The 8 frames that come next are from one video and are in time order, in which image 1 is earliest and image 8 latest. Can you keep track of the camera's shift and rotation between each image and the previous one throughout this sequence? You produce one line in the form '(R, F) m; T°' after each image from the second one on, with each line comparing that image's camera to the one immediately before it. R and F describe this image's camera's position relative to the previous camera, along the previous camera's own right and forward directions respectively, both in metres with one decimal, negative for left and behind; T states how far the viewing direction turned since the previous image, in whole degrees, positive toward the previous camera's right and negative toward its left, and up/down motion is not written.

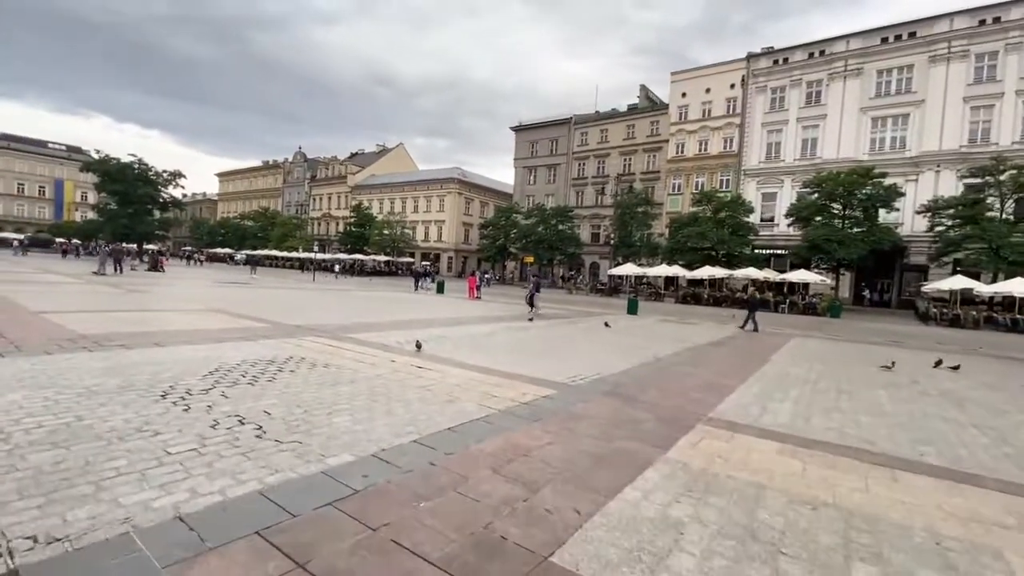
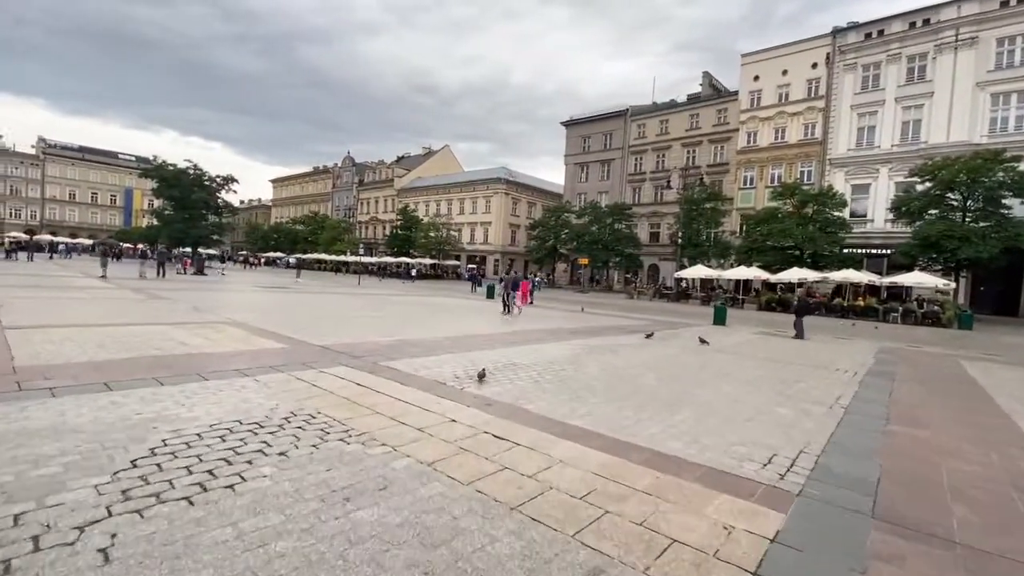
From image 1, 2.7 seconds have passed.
(-1.0, +3.2) m; -5°
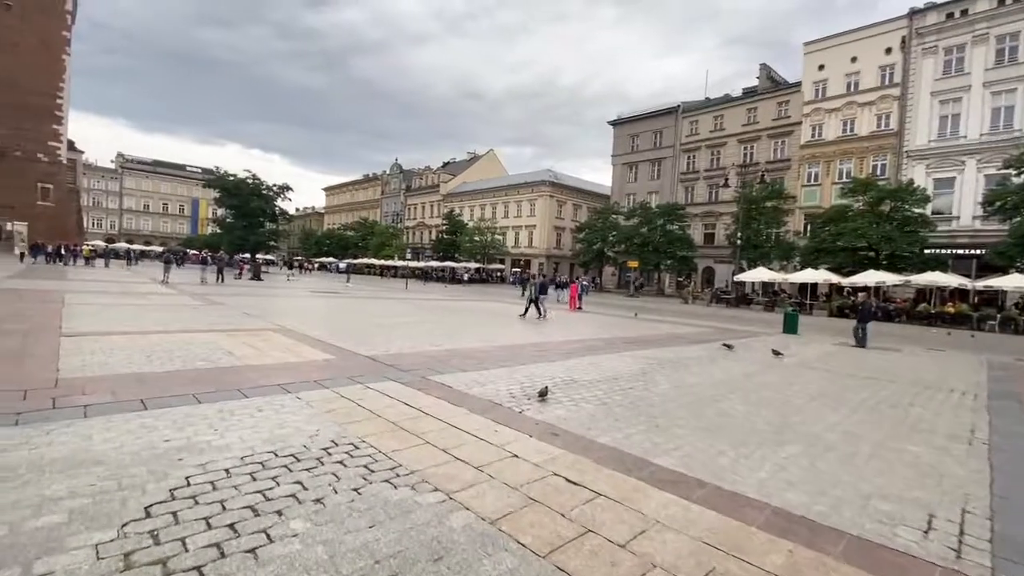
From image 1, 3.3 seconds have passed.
(-0.3, +0.8) m; -5°
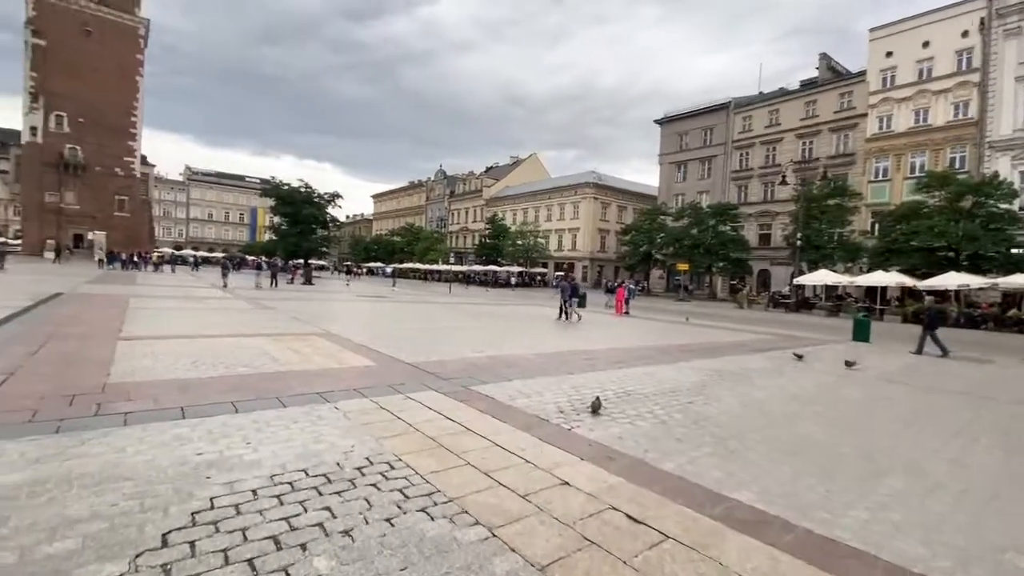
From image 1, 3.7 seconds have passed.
(-0.1, +0.4) m; -5°
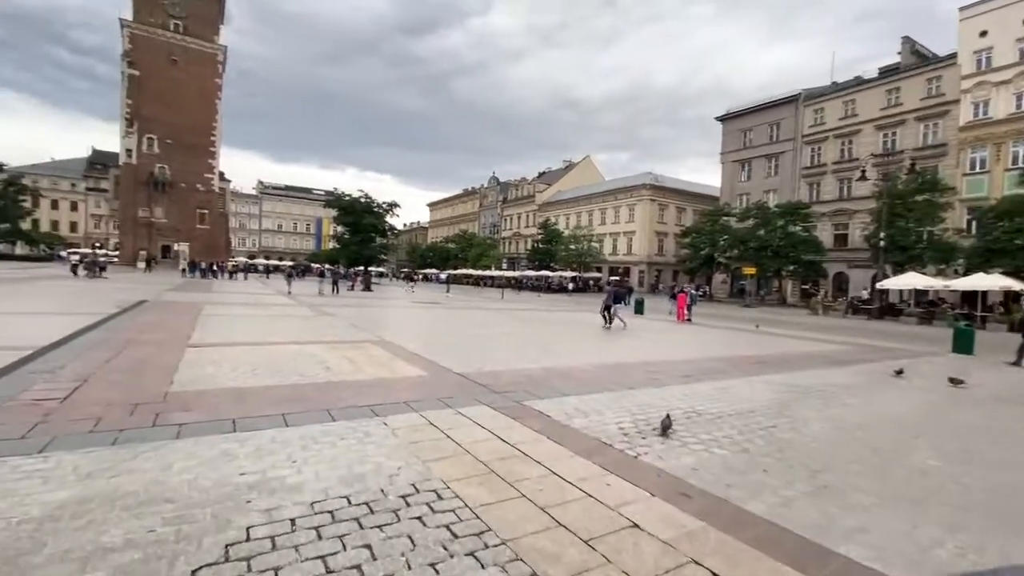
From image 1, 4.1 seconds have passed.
(0.0, +0.4) m; -6°
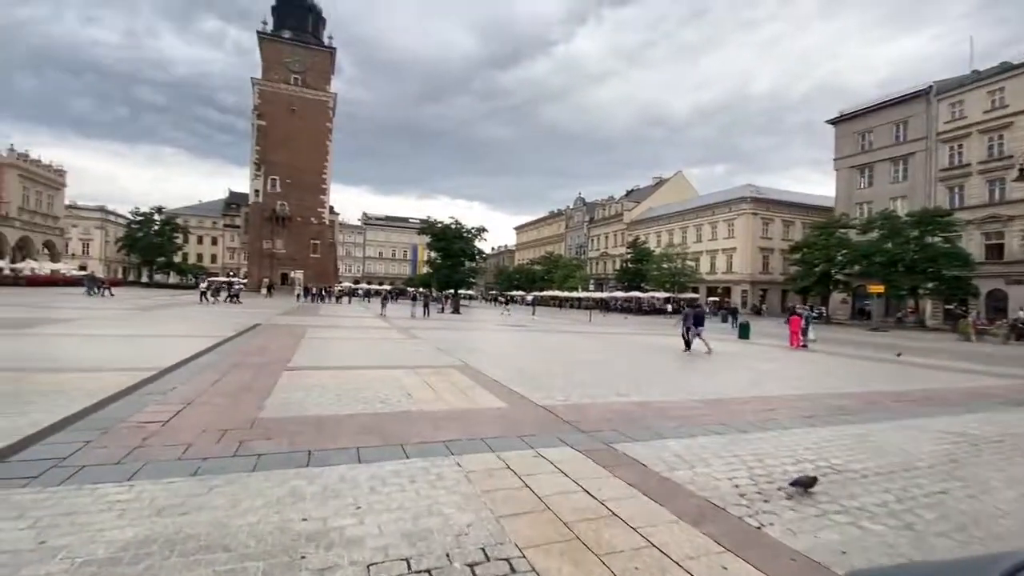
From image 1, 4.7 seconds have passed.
(0.0, +0.5) m; -11°
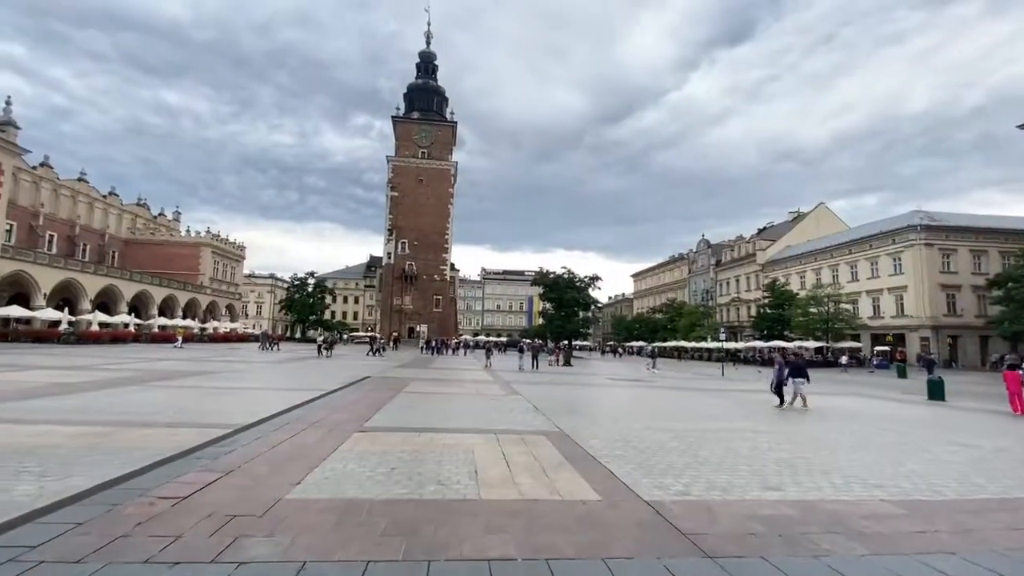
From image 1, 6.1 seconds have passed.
(+0.4, +1.6) m; -14°
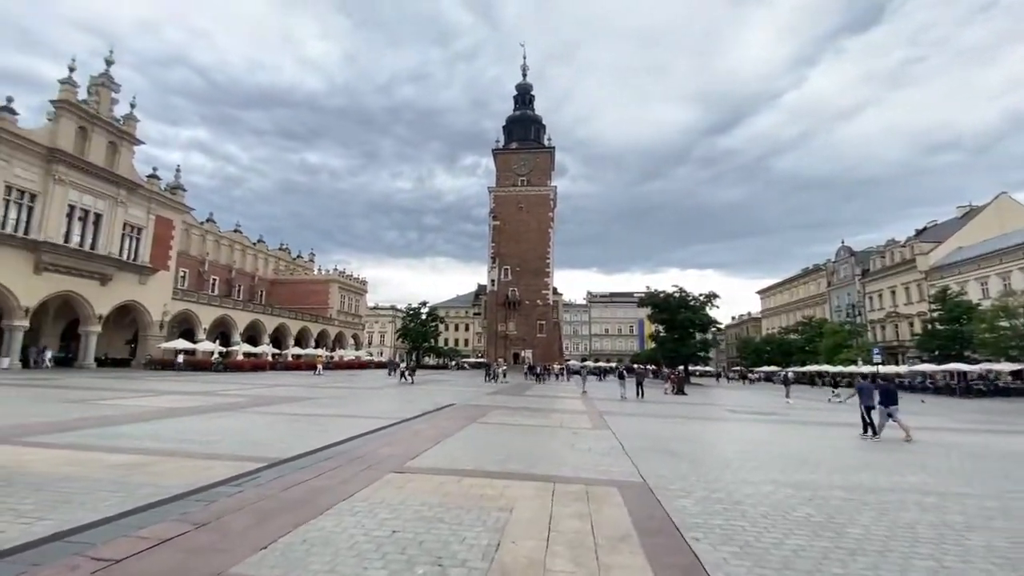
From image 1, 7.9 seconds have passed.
(+0.8, +1.7) m; -13°
